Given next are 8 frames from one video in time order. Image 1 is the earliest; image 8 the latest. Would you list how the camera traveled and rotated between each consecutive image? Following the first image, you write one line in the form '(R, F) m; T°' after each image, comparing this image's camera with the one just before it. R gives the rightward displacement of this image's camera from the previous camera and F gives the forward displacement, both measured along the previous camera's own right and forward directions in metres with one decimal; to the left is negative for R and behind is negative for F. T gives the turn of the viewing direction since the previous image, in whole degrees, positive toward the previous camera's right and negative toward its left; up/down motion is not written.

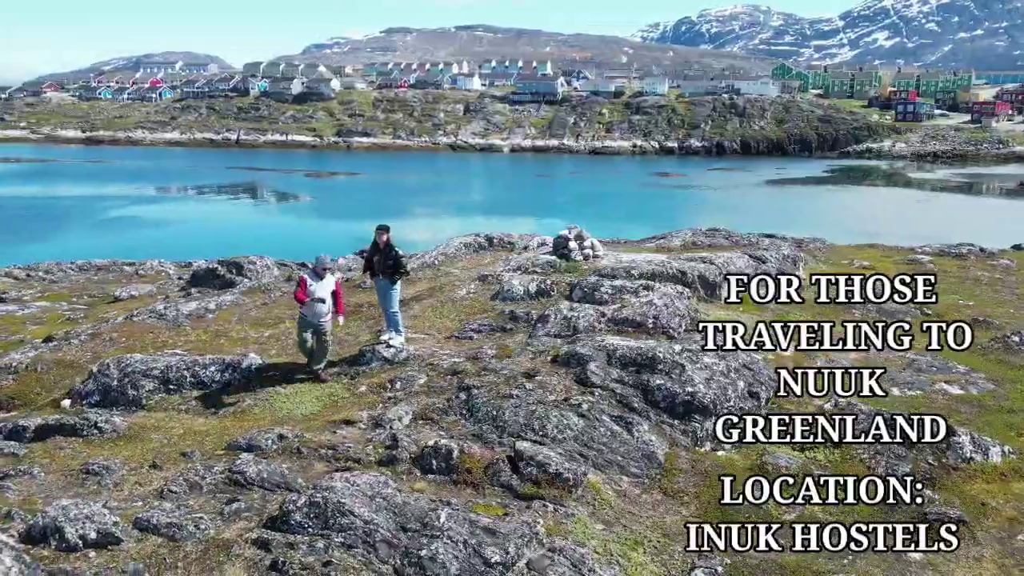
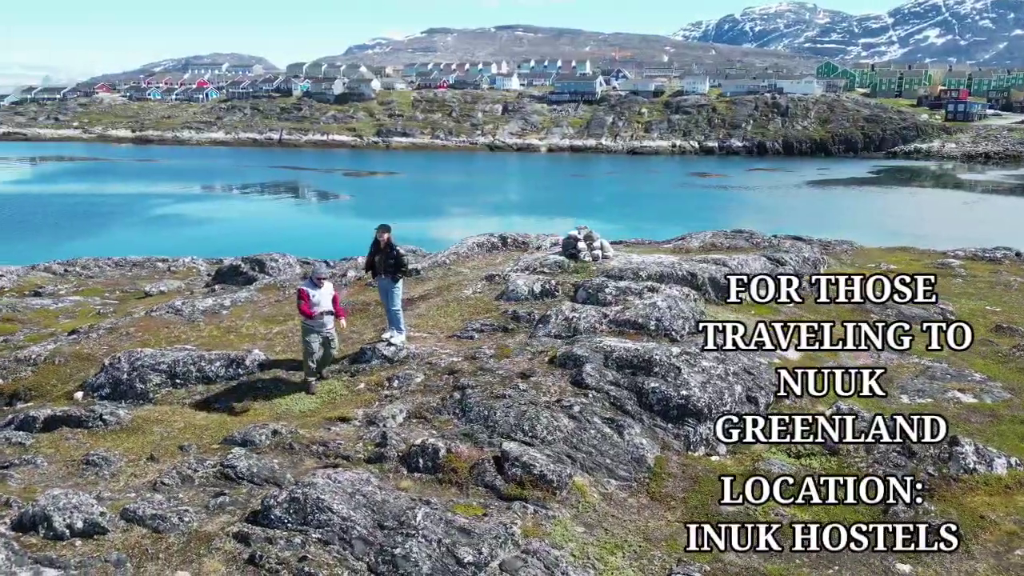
(+0.8, 0.0) m; -3°
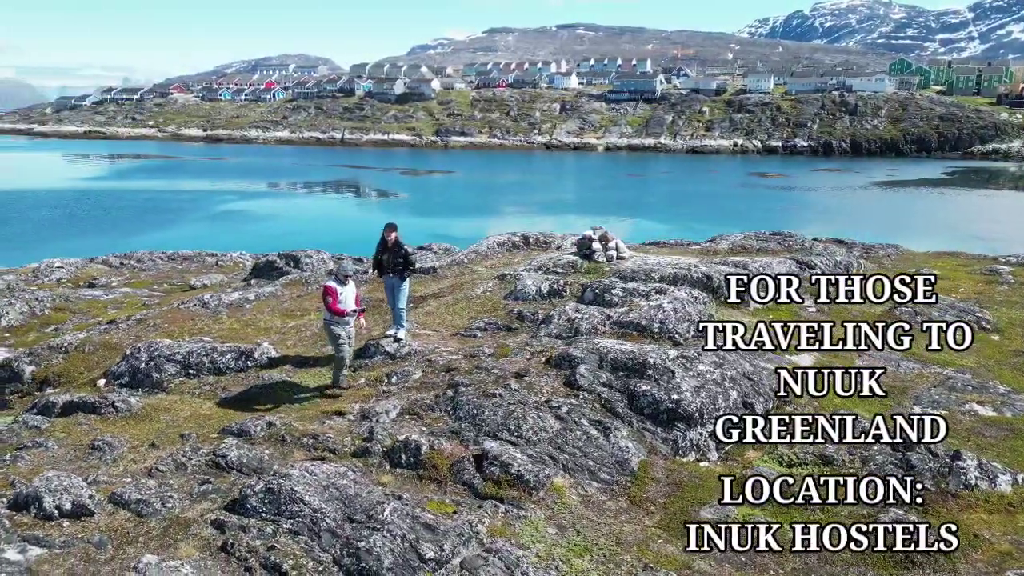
(+1.1, 0.0) m; -4°
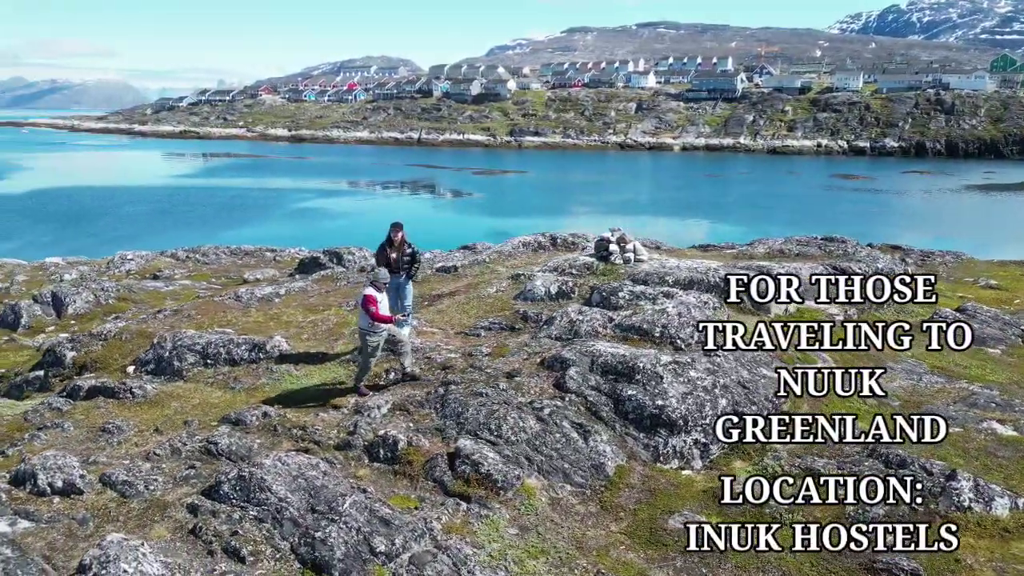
(+1.5, 0.0) m; -6°
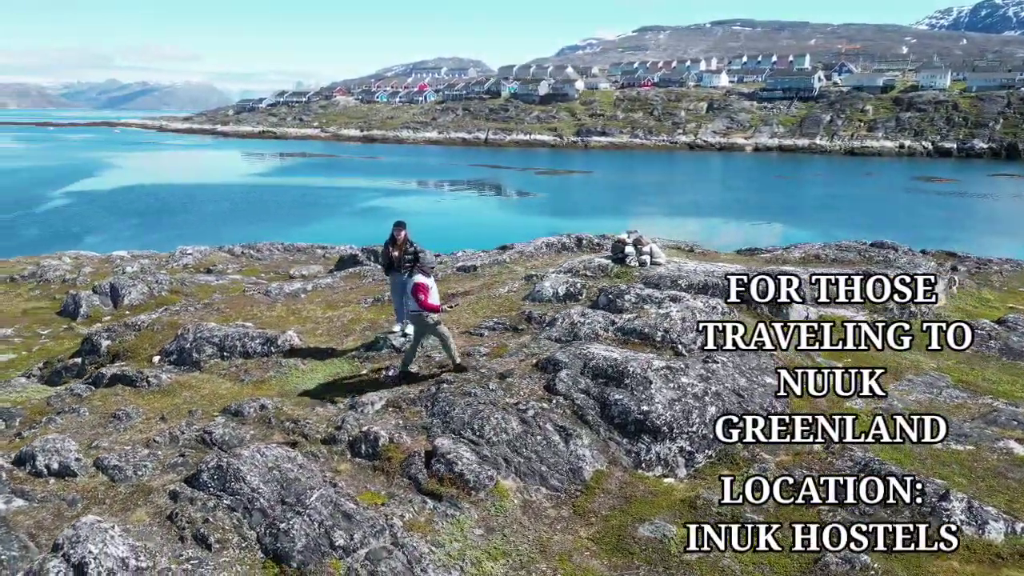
(+1.3, +0.1) m; -5°
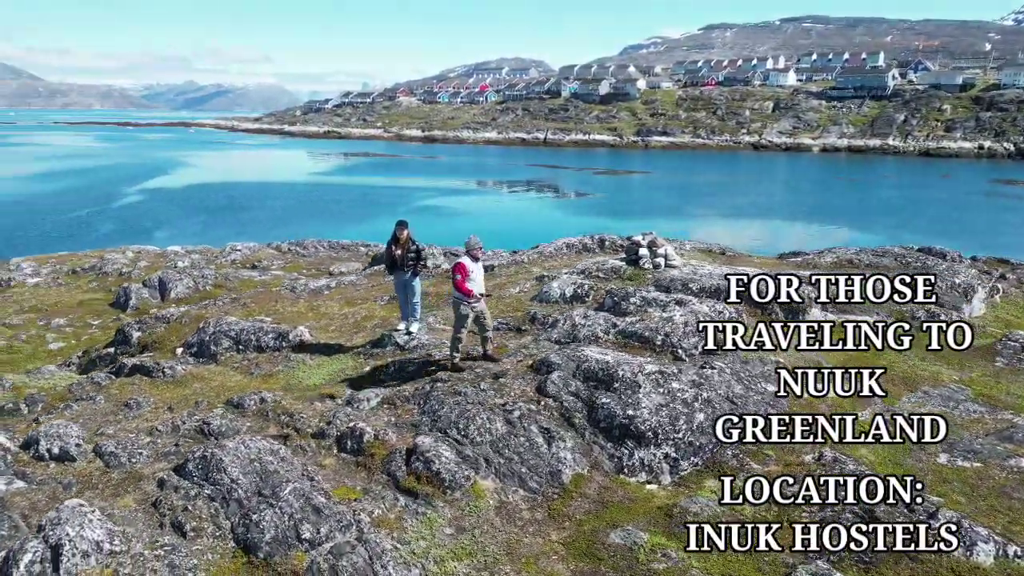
(+1.2, +0.1) m; -4°
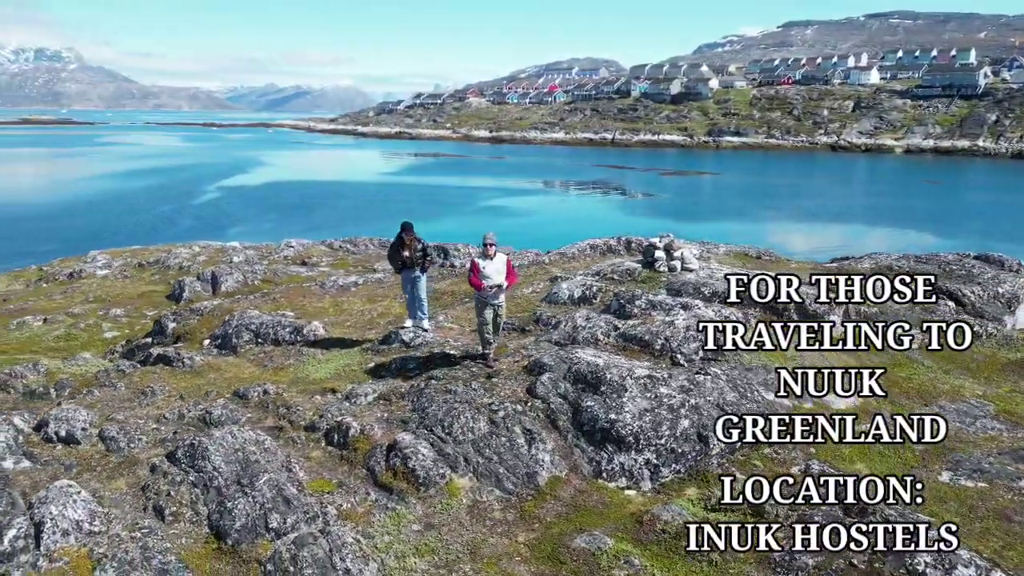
(+1.3, +0.1) m; -5°
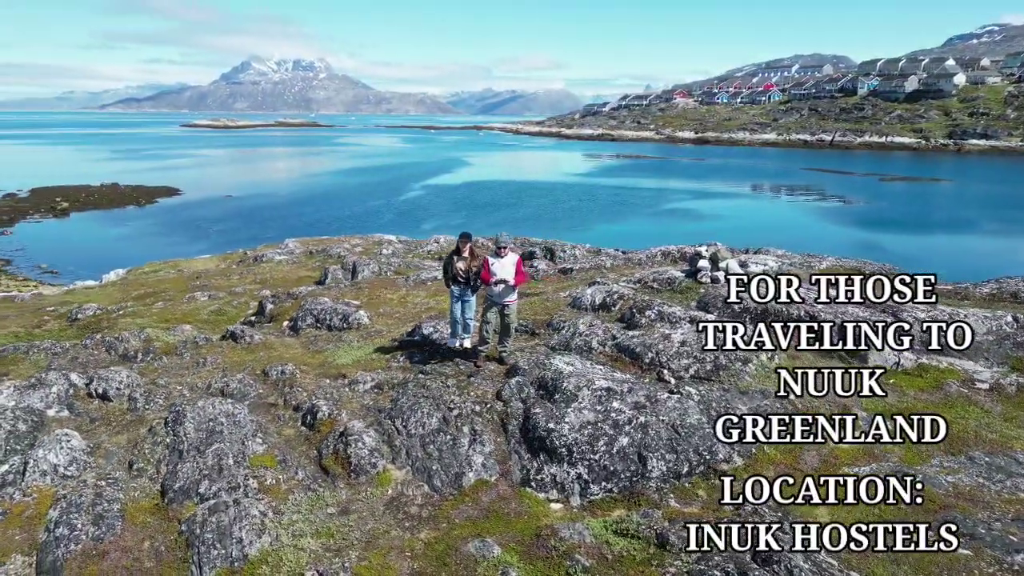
(+3.8, +0.6) m; -15°
